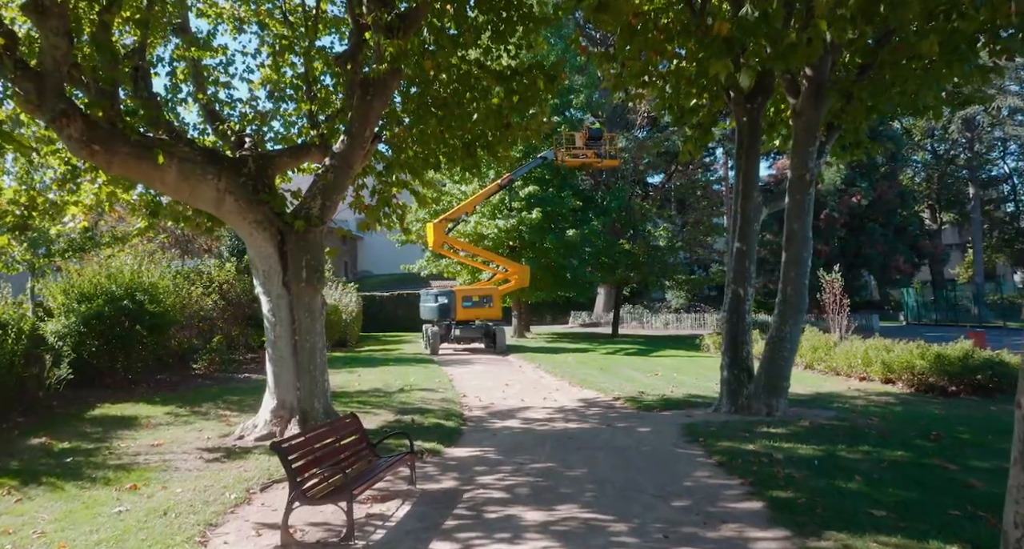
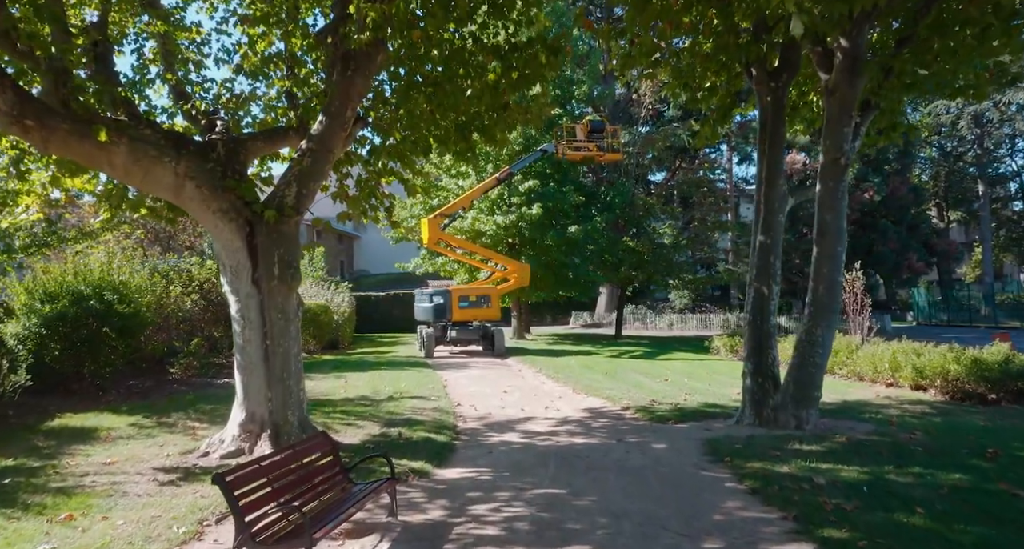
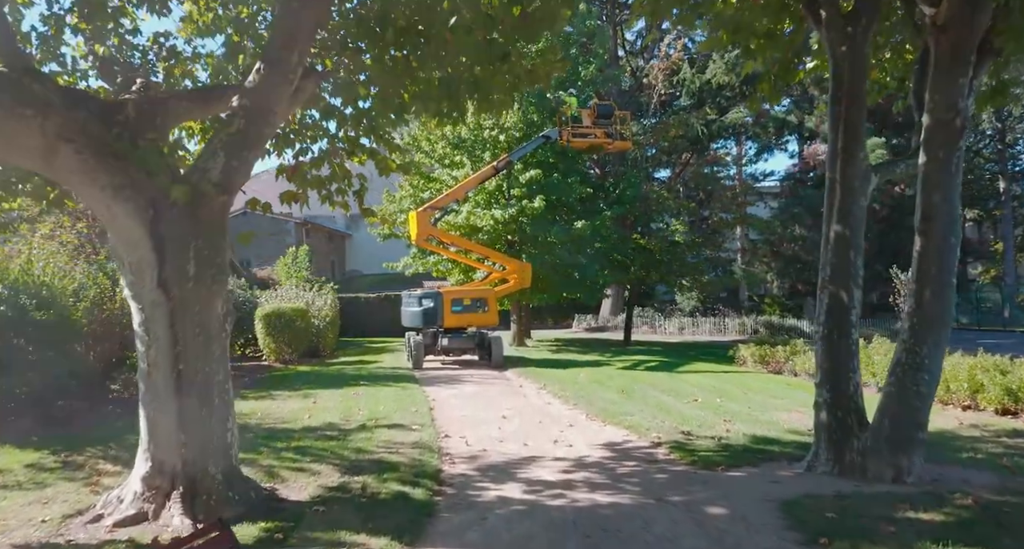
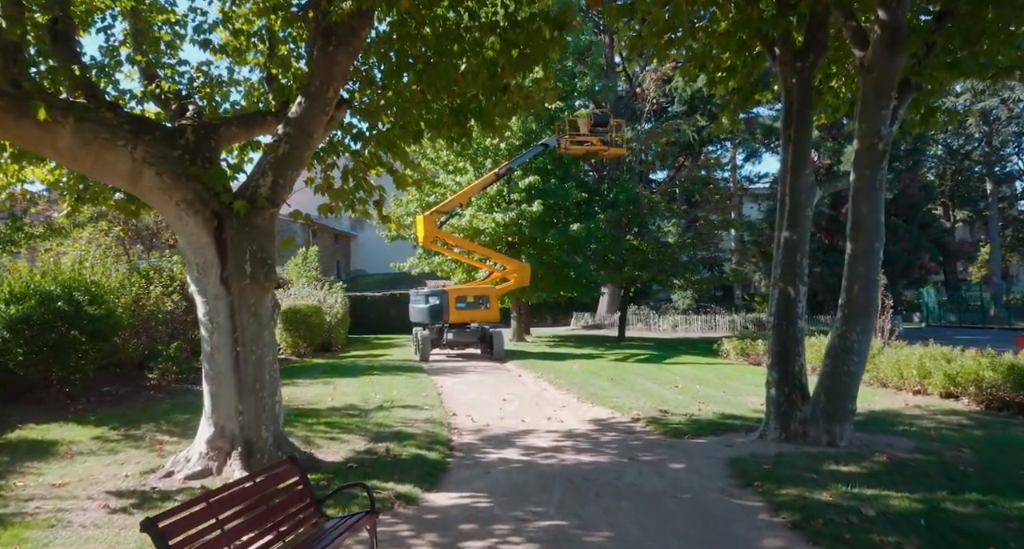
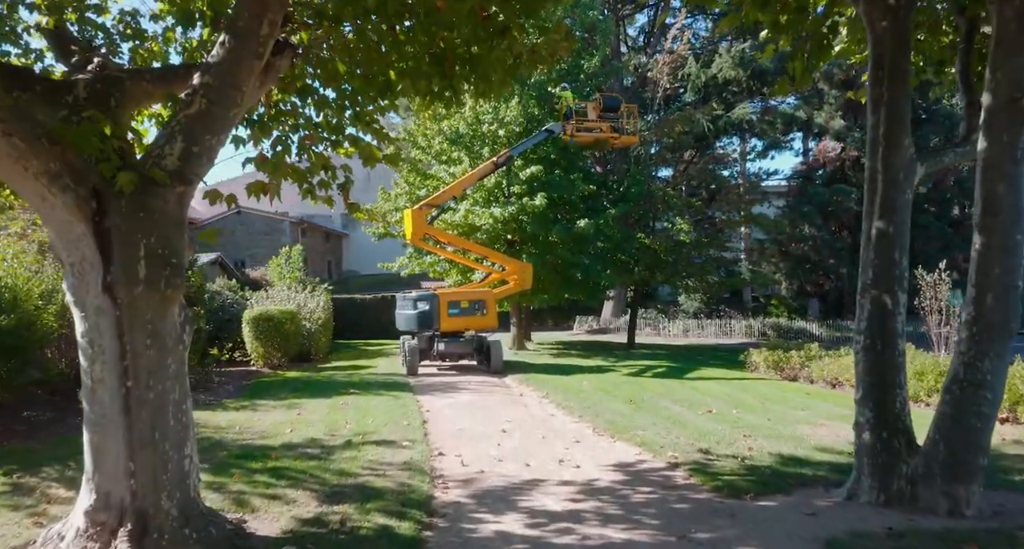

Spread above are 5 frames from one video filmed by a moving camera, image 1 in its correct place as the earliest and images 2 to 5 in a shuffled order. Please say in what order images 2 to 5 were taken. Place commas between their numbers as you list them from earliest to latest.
2, 4, 3, 5
